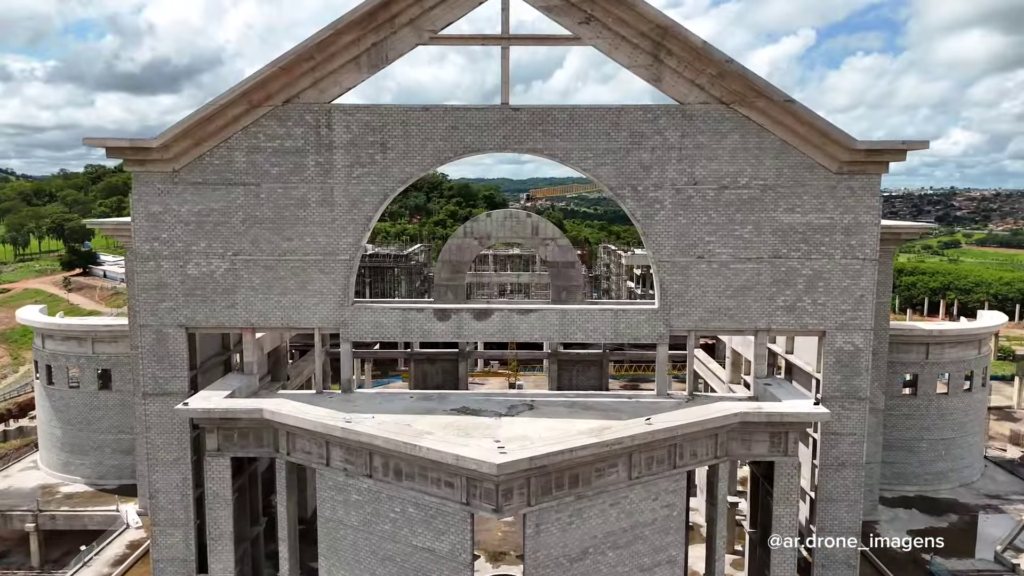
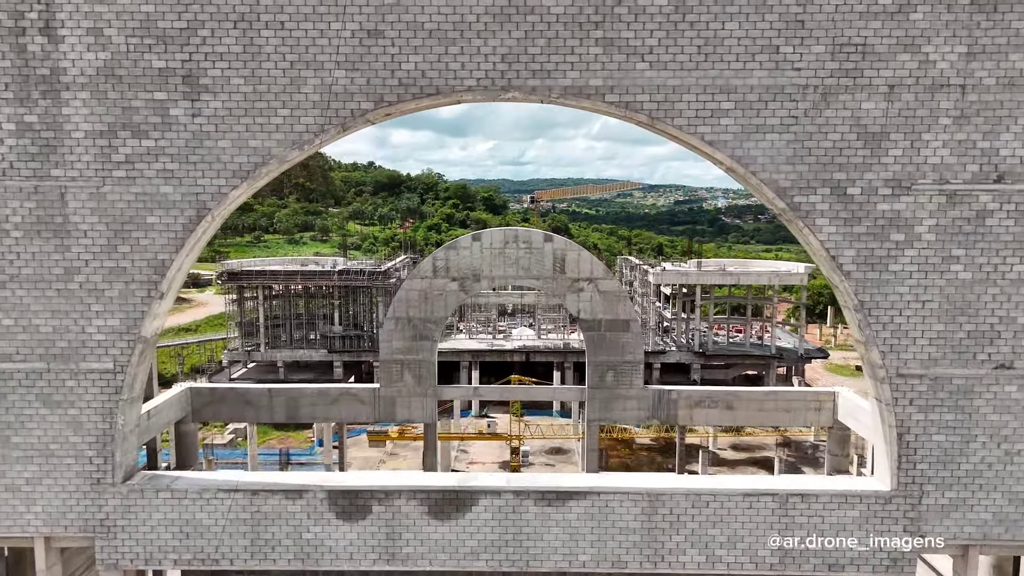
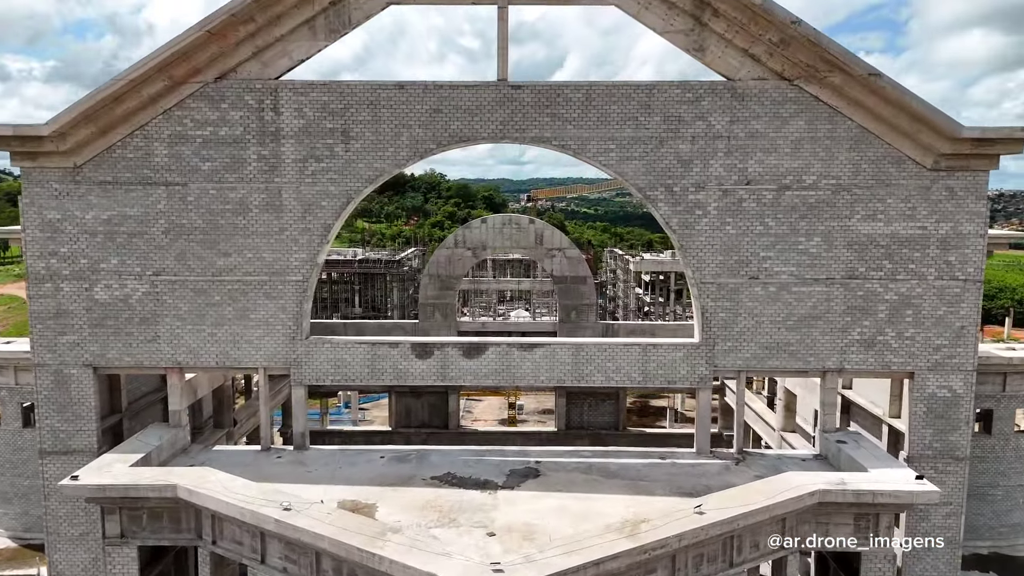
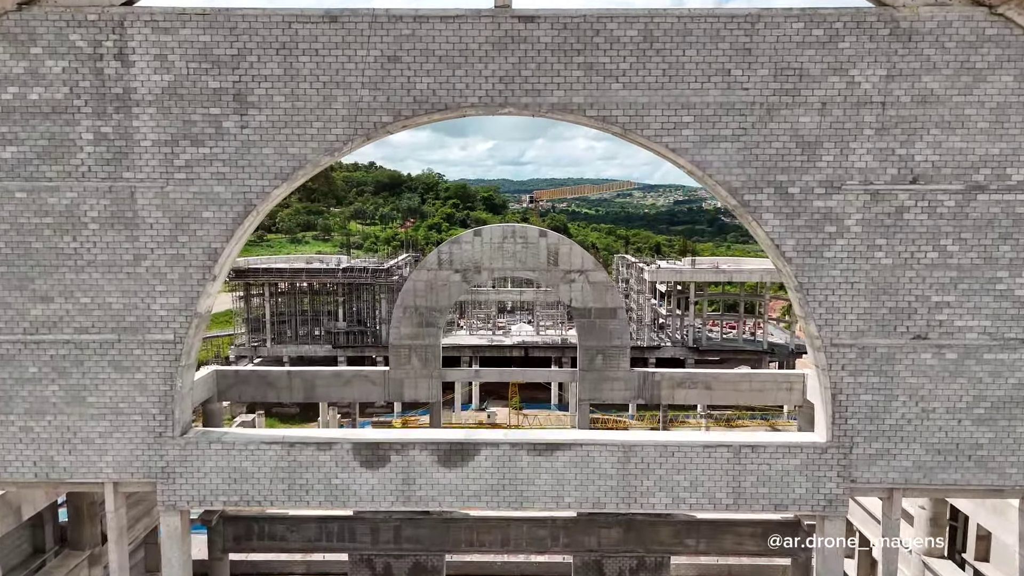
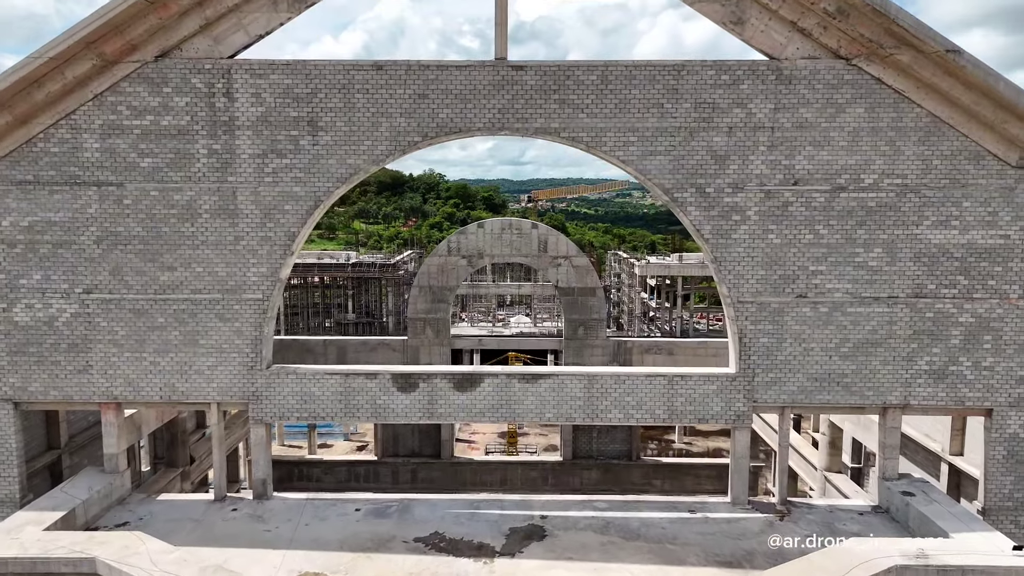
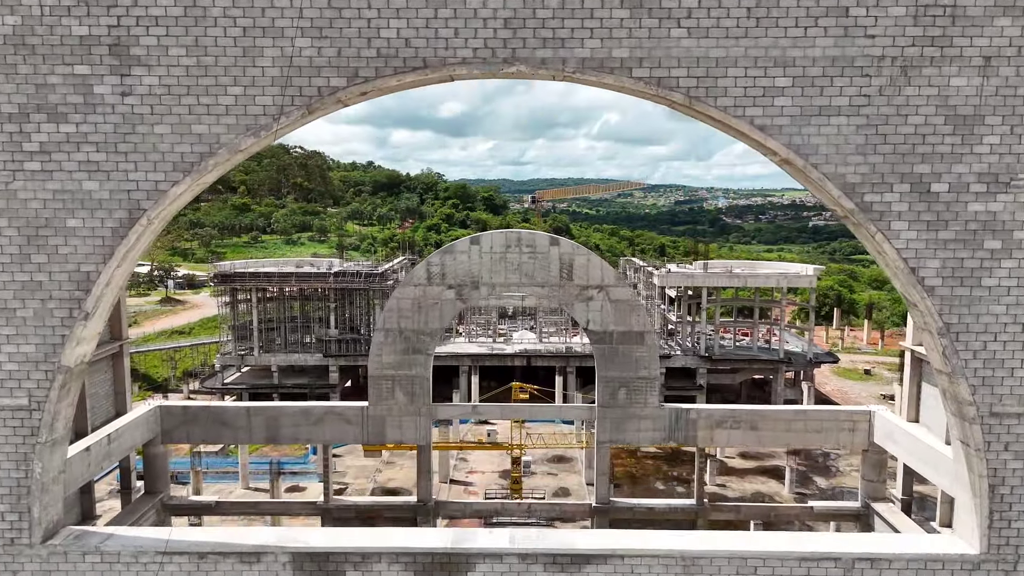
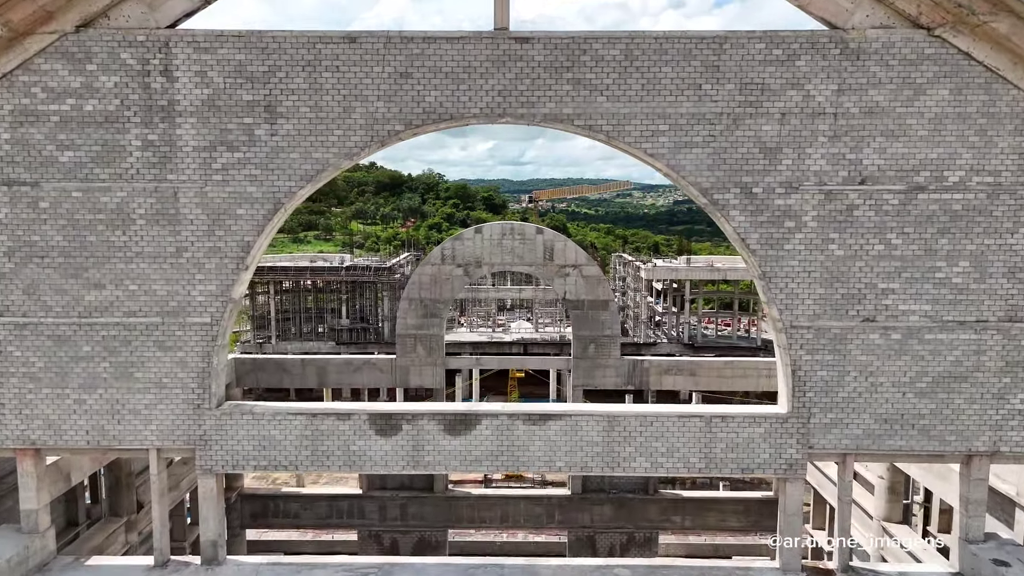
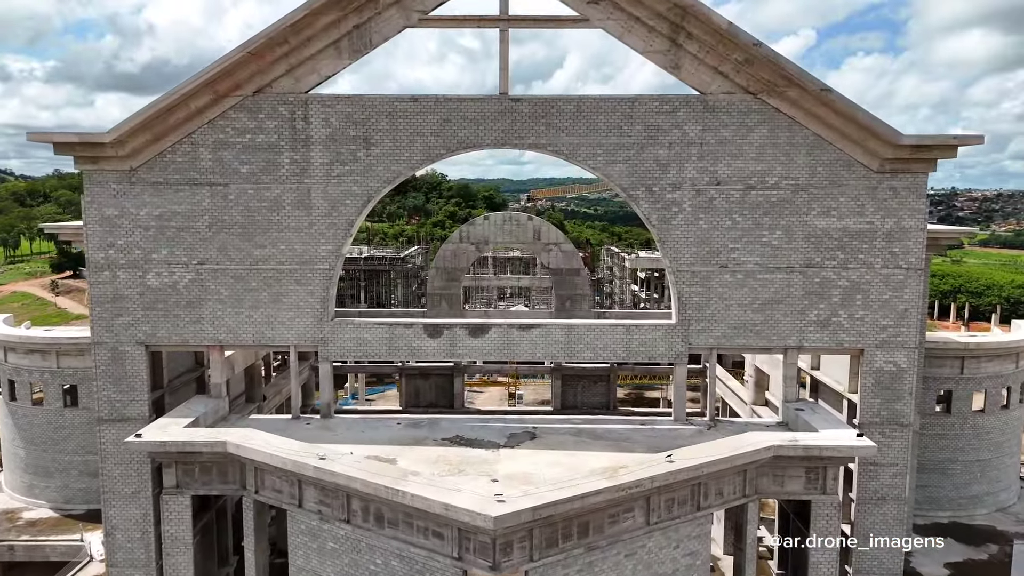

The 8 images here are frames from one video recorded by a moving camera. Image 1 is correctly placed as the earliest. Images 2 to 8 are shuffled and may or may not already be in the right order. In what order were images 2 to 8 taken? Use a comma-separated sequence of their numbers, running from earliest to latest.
8, 3, 5, 7, 4, 2, 6
